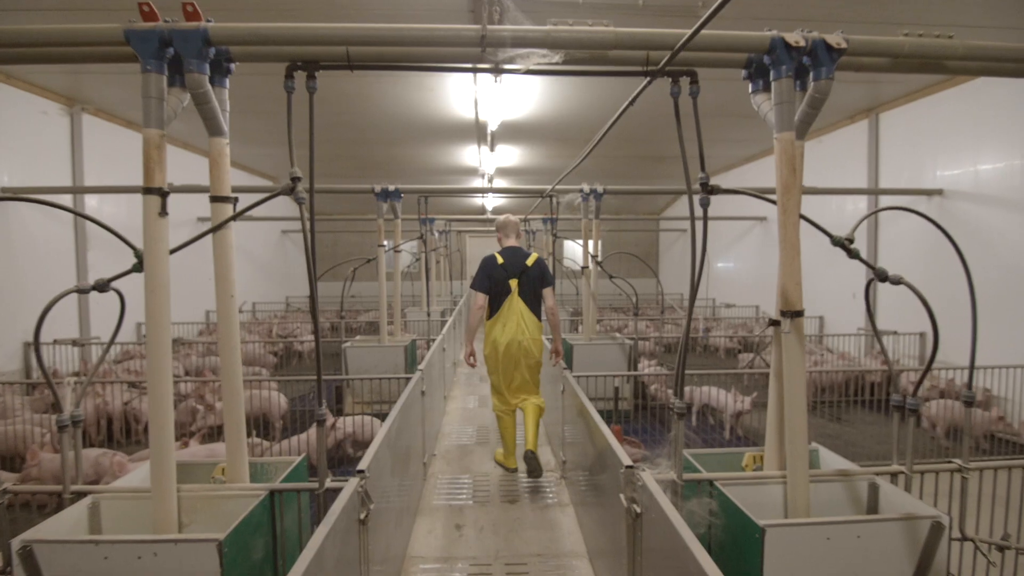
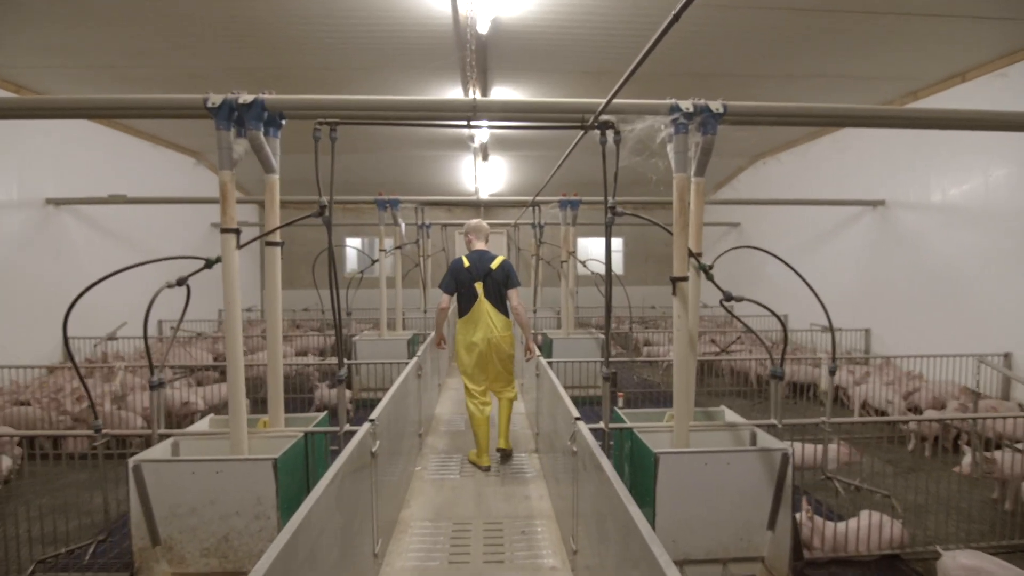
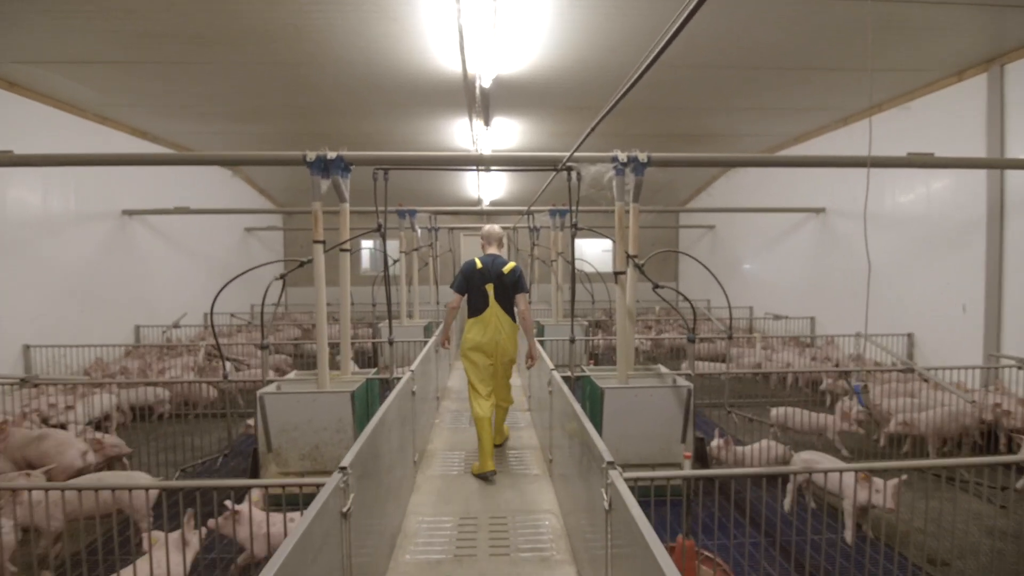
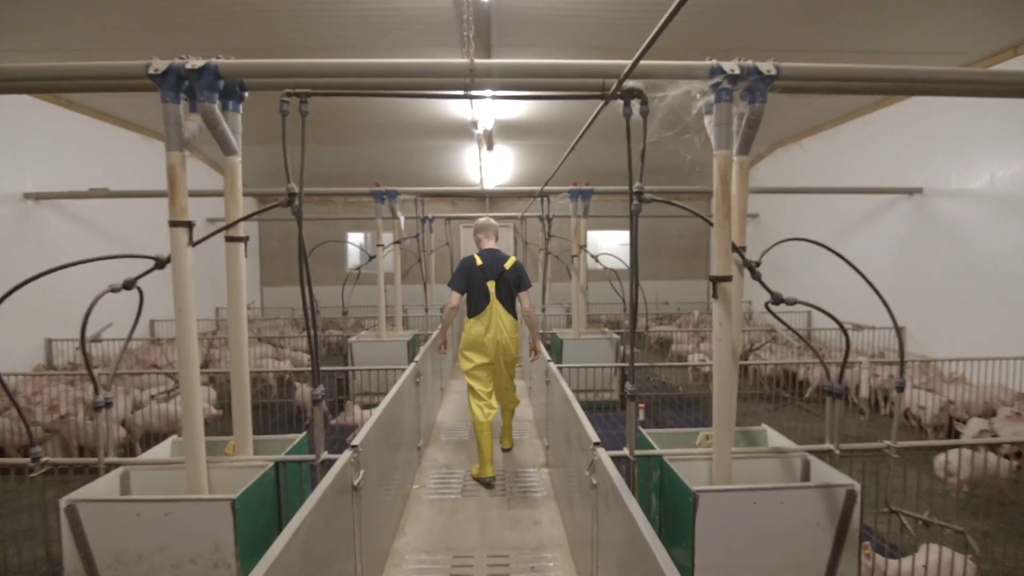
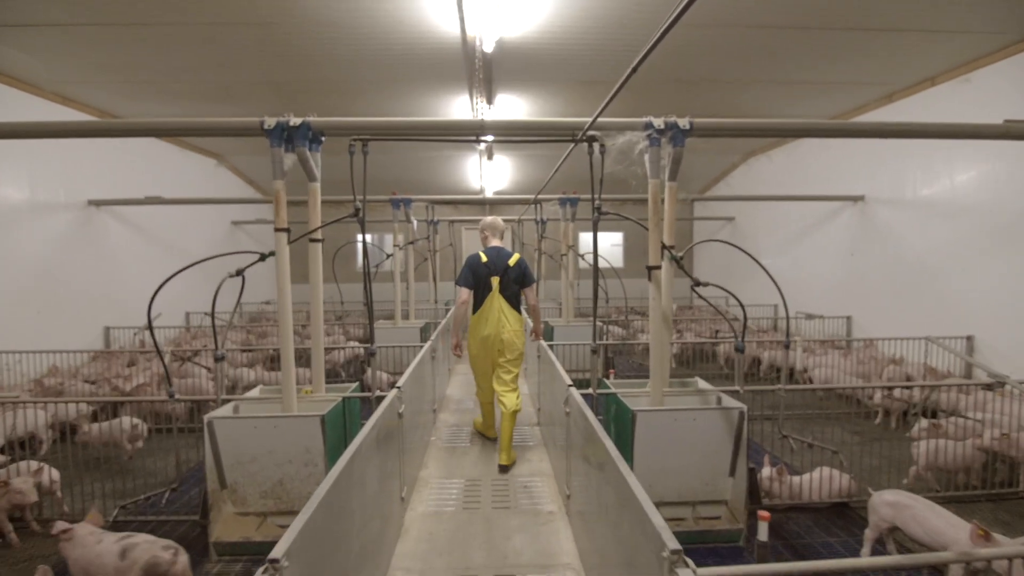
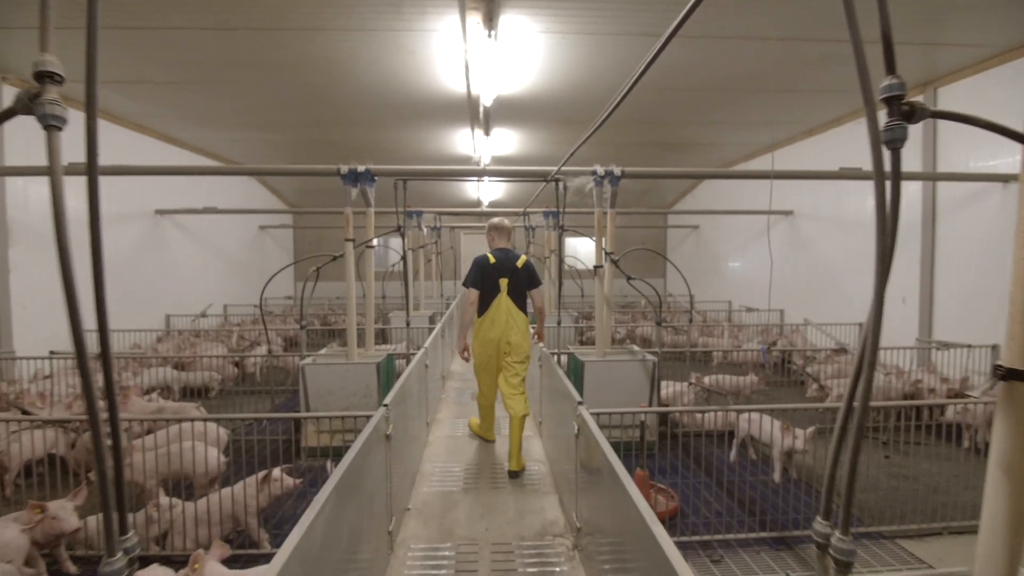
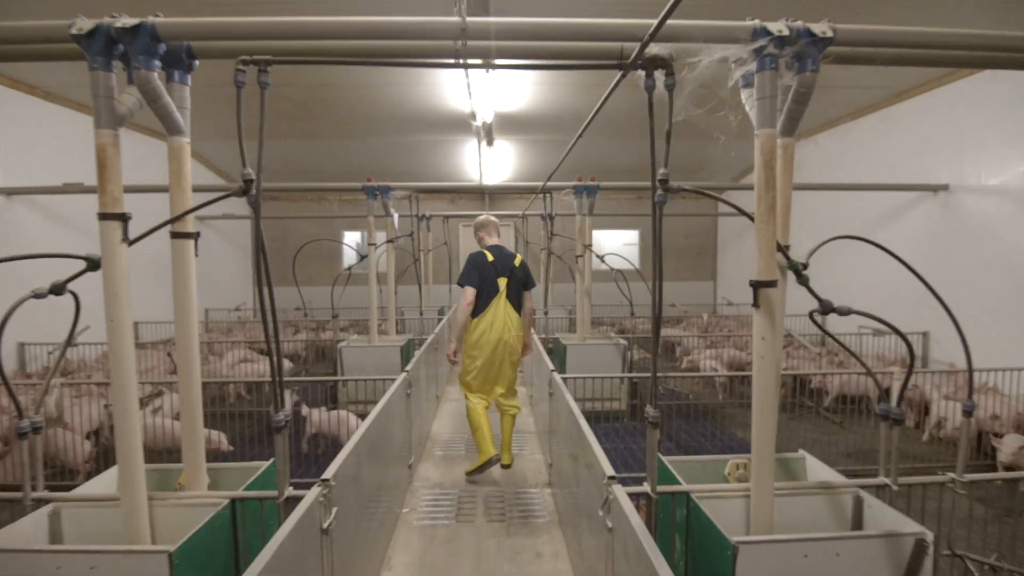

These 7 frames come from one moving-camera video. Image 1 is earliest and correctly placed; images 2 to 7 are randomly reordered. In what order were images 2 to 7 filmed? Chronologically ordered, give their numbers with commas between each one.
6, 3, 5, 2, 4, 7
